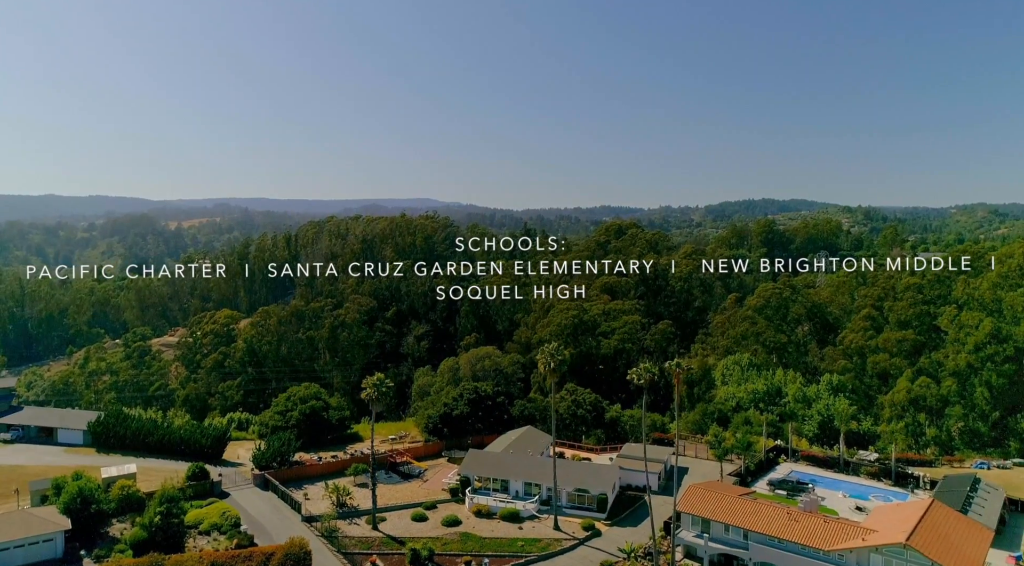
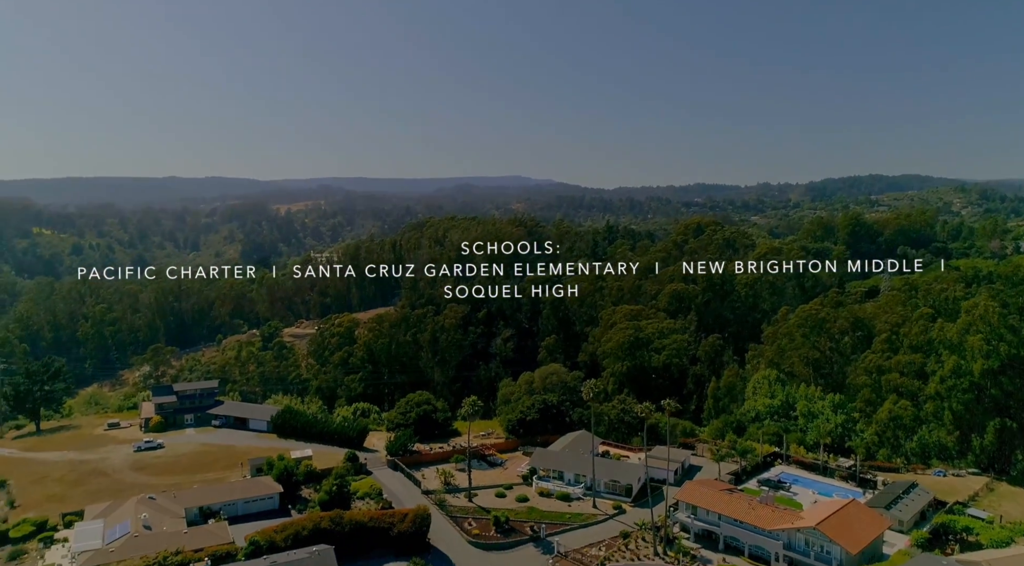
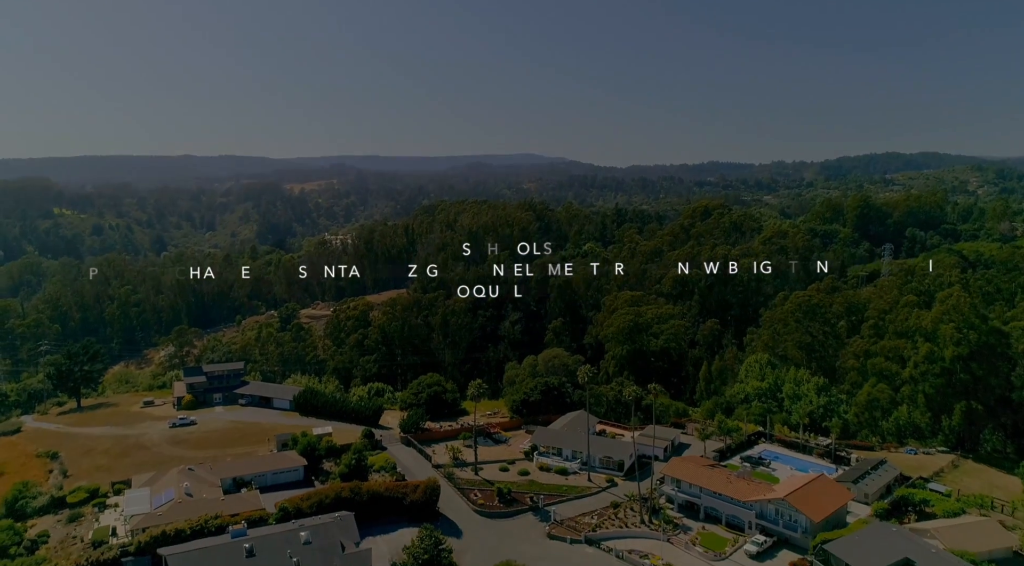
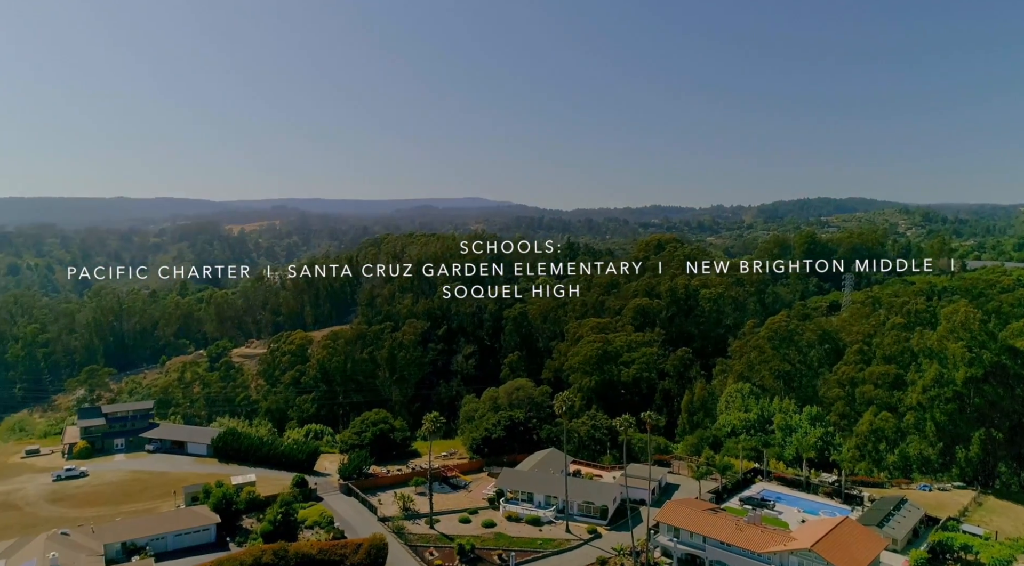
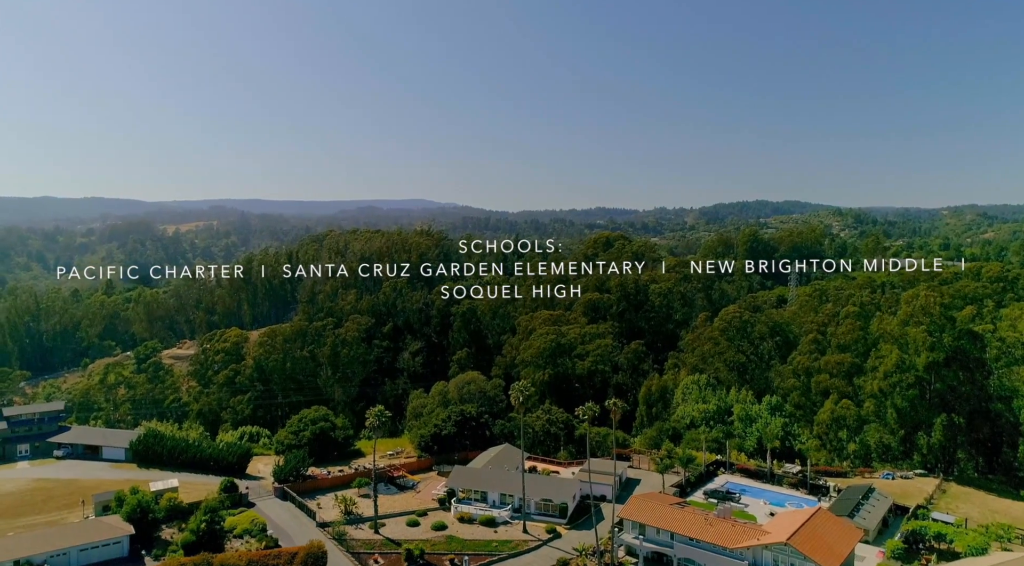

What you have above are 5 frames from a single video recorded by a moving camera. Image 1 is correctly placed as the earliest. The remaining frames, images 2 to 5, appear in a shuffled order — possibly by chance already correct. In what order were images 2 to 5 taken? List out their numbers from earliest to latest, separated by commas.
5, 4, 2, 3
